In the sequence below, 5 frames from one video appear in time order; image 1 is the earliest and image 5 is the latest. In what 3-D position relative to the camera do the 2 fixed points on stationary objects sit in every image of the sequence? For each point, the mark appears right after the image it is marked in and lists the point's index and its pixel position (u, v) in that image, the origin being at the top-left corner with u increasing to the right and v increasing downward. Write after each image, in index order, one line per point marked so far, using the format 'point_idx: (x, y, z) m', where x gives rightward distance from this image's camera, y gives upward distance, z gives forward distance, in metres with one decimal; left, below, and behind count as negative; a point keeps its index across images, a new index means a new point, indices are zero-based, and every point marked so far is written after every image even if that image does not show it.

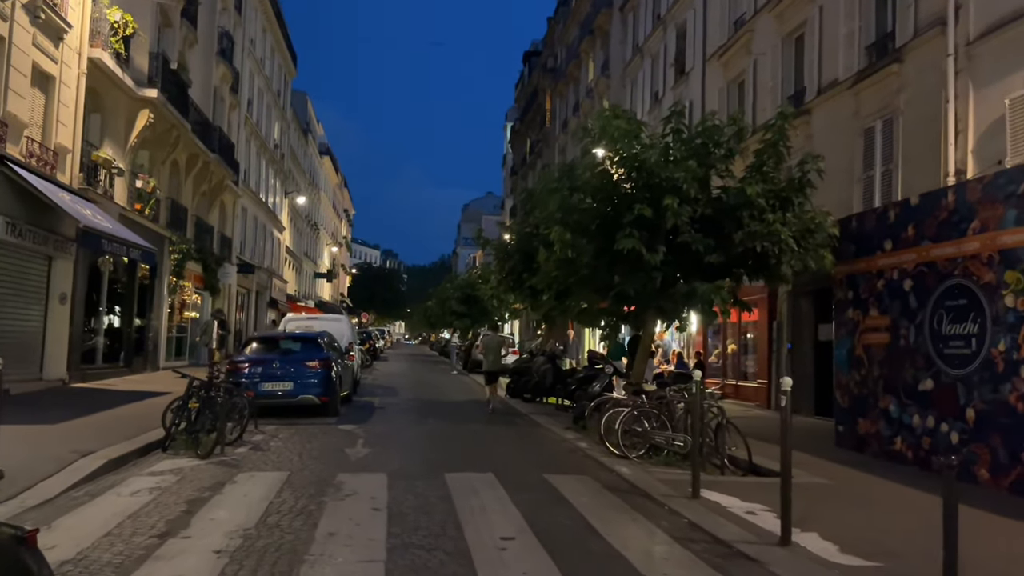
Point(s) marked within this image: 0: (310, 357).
0: (-3.6, -1.3, +14.2) m
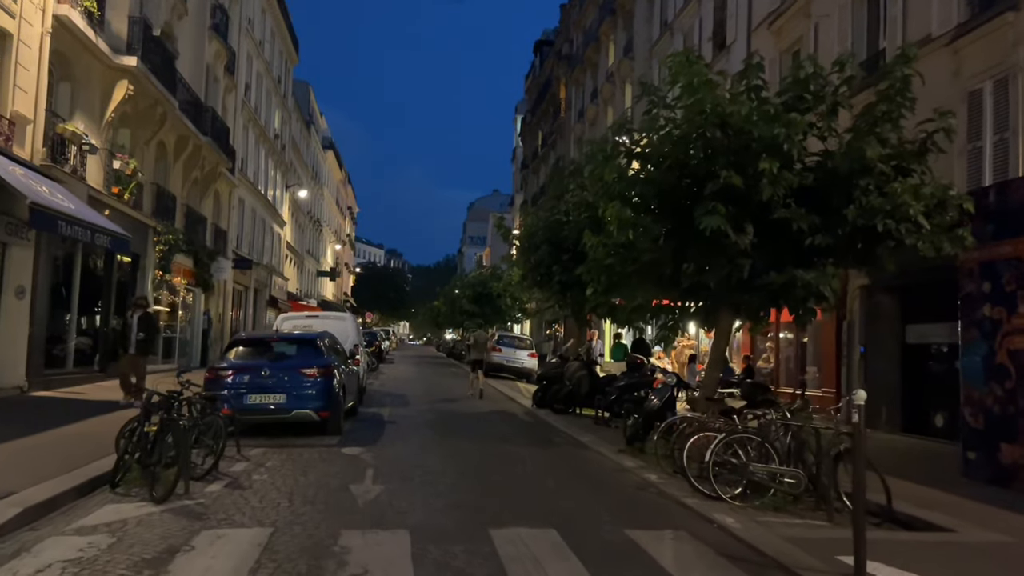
0: (-3.0, -1.1, +11.7) m
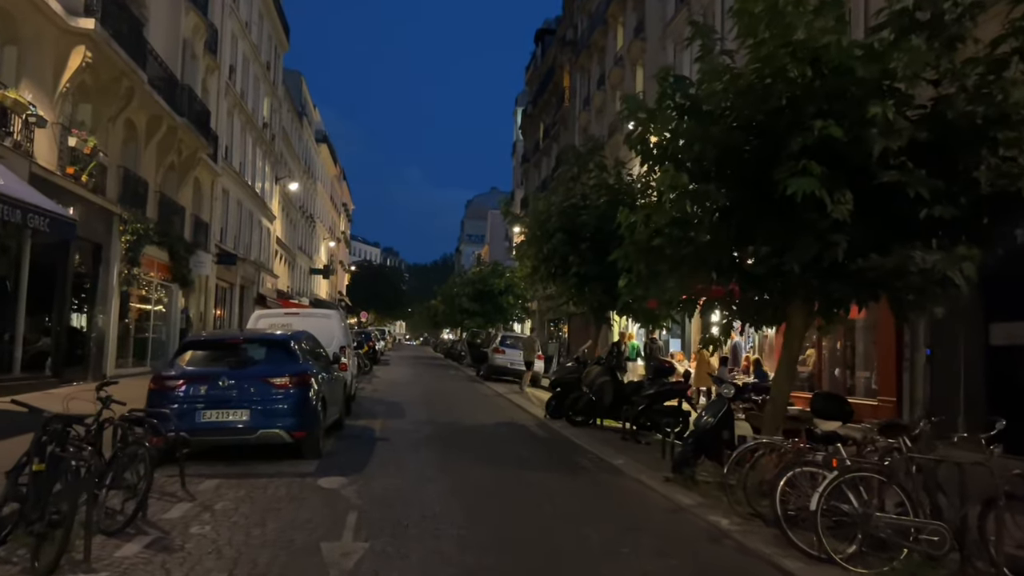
0: (-2.8, -1.0, +9.4) m
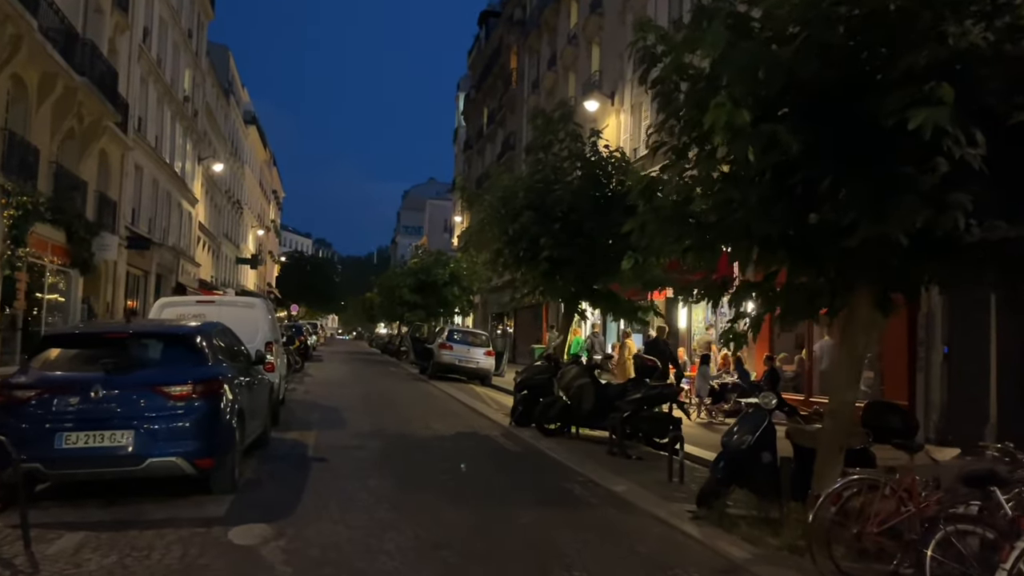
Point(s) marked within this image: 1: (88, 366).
0: (-3.0, -0.8, +6.9) m
1: (-3.8, -0.7, +7.0) m
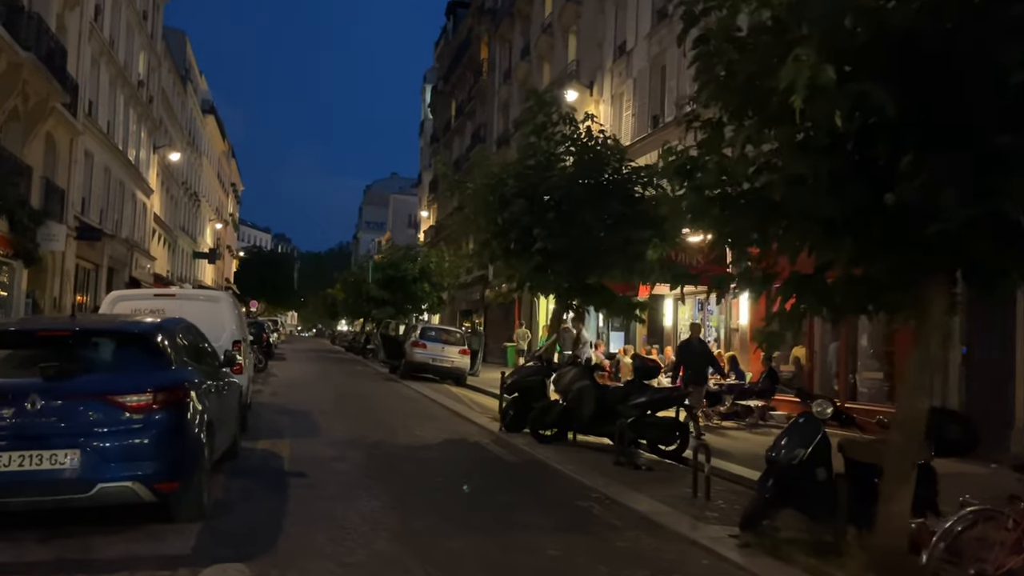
0: (-2.8, -0.7, +5.8) m
1: (-3.6, -0.6, +5.8) m
